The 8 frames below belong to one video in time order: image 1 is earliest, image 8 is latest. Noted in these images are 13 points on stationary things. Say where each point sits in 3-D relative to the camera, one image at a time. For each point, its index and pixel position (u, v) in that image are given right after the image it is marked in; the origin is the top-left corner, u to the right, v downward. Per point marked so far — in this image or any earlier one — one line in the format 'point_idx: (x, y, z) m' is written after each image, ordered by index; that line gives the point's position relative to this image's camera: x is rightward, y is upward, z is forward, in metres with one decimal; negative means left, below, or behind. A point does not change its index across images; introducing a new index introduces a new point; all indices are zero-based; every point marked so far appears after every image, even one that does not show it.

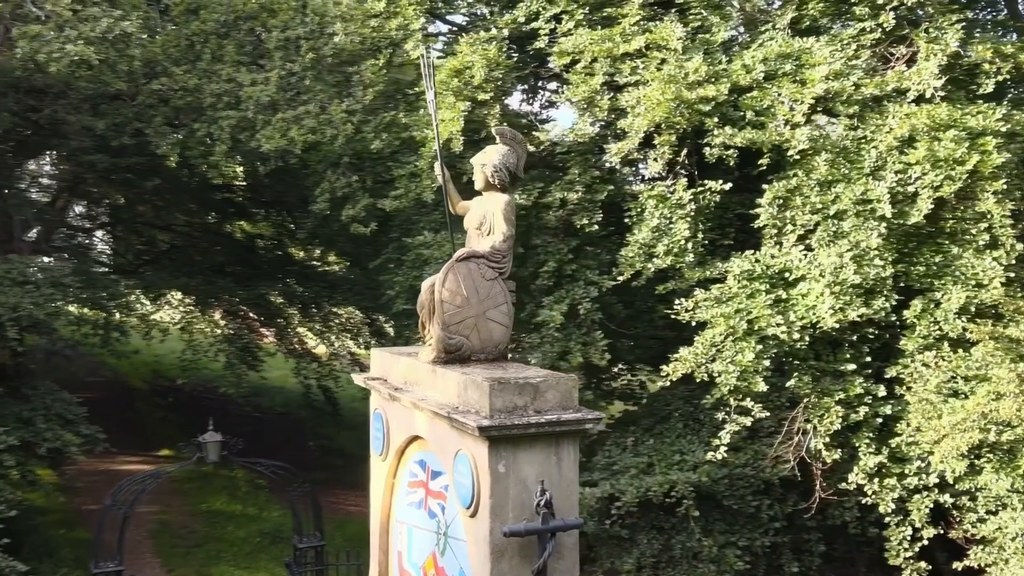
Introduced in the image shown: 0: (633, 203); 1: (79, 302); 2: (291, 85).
0: (+1.0, +0.7, +8.4) m
1: (-4.7, -0.1, +11.6) m
2: (-2.2, +2.0, +10.1) m
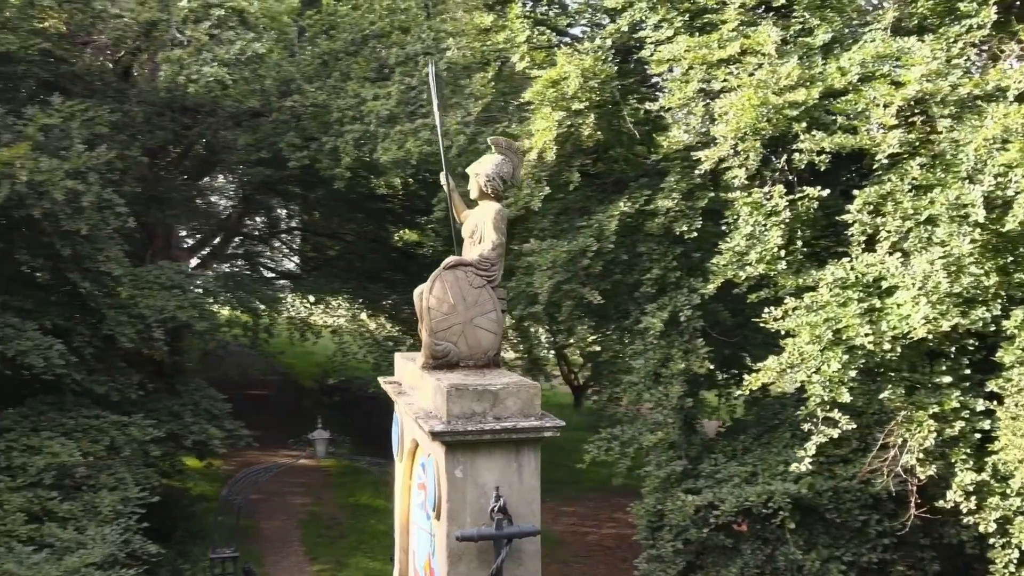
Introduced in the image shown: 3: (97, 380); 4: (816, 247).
0: (+1.8, +0.6, +8.4) m
1: (-3.3, -0.2, +12.5) m
2: (-1.0, +1.9, +10.5) m
3: (-4.3, -1.0, +10.6) m
4: (+2.4, +0.3, +8.2) m
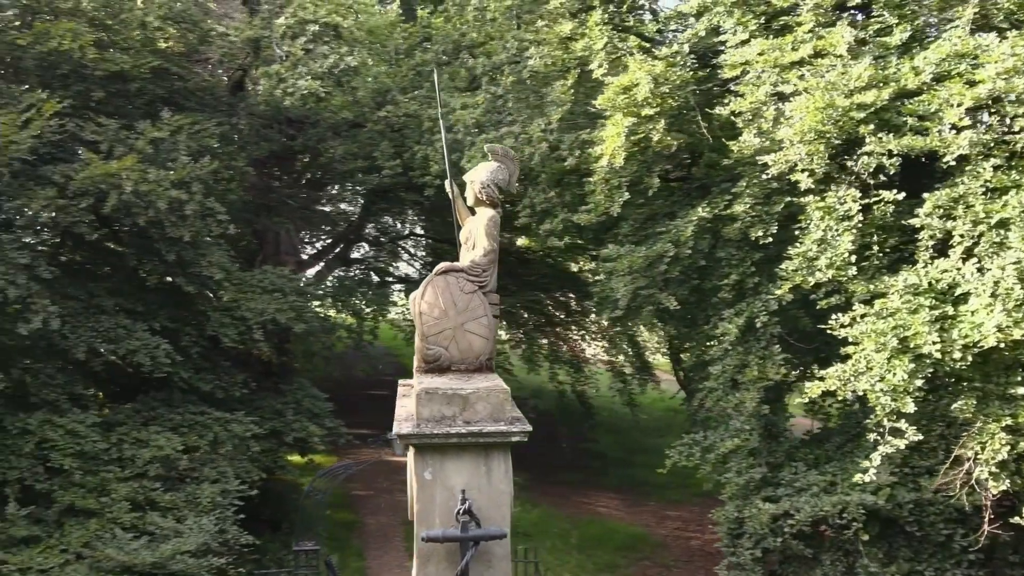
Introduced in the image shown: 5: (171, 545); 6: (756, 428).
0: (+2.3, +0.6, +8.2) m
1: (-2.2, -0.2, +13.0) m
2: (-0.2, +1.9, +10.7) m
3: (-3.4, -1.0, +11.3) m
4: (+3.0, +0.3, +8.0) m
5: (-2.9, -2.2, +8.9) m
6: (+2.2, -1.3, +9.3) m
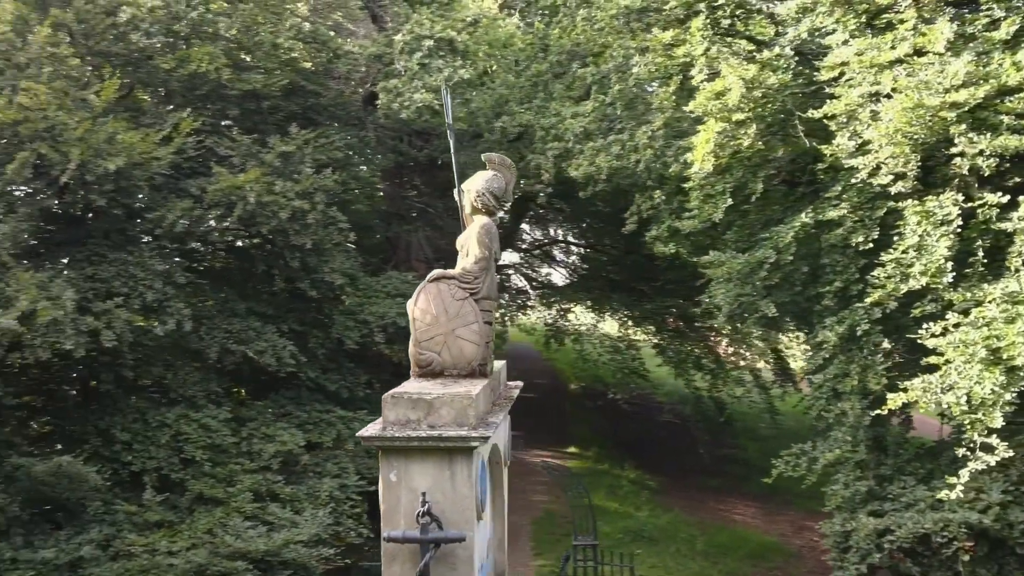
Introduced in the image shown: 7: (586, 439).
0: (+3.0, +0.5, +7.9) m
1: (-0.7, -0.3, +13.4) m
2: (+1.0, +1.8, +10.8) m
3: (-2.1, -1.0, +11.9) m
4: (+3.6, +0.2, +7.6) m
5: (-2.1, -2.3, +9.4) m
6: (+3.1, -1.3, +9.0) m
7: (+1.3, -2.5, +17.6) m
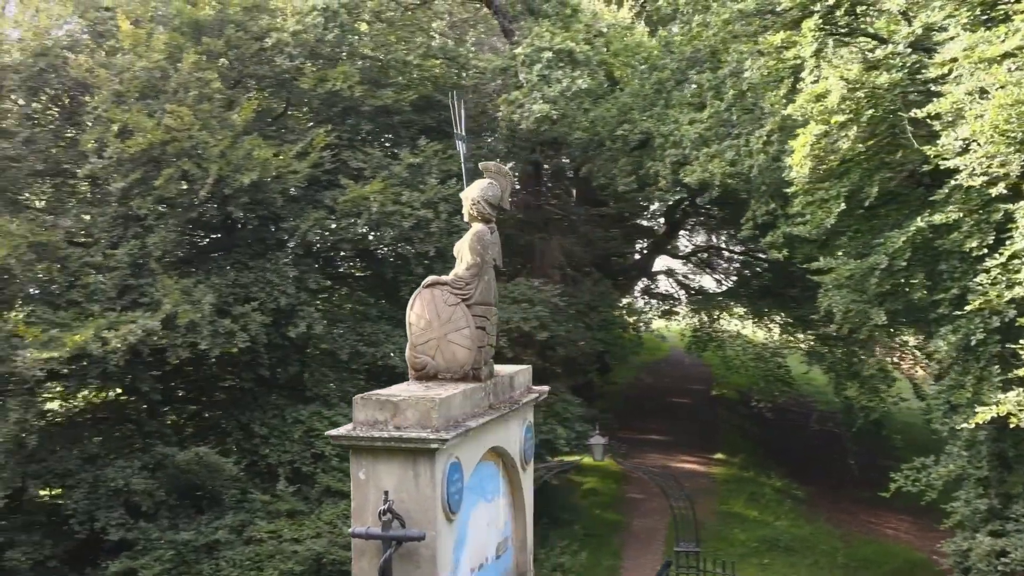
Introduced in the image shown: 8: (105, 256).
0: (+3.6, +0.5, +7.5) m
1: (+1.1, -0.4, +13.5) m
2: (+2.2, +1.8, +10.7) m
3: (-0.7, -1.1, +12.3) m
4: (+4.2, +0.2, +7.1) m
5: (-1.1, -2.3, +9.9) m
6: (+3.9, -1.4, +8.6) m
7: (+3.7, -2.6, +17.3) m
8: (-4.1, +0.3, +10.4) m
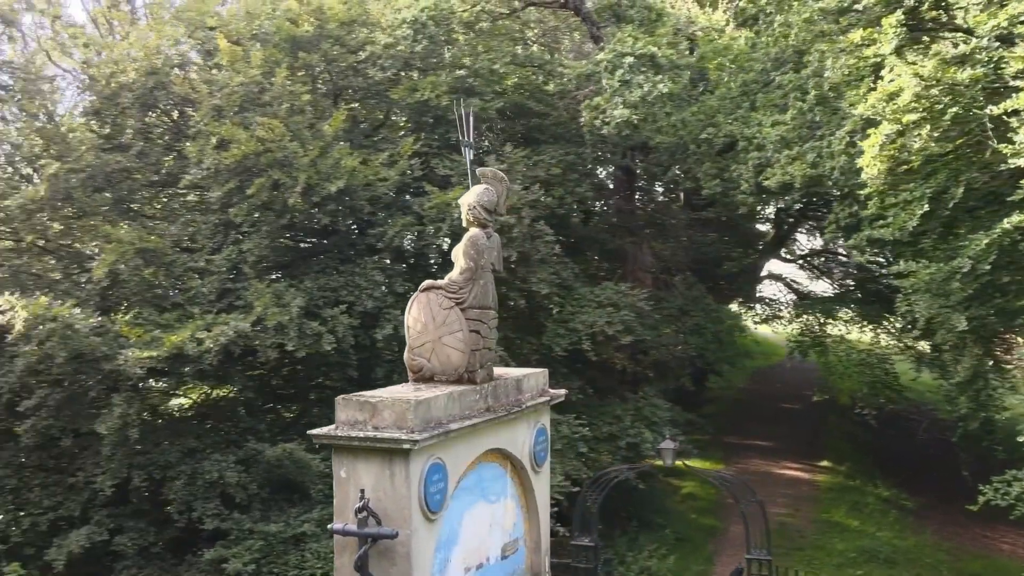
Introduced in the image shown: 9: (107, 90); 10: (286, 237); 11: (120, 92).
0: (+4.0, +0.4, +7.1) m
1: (+2.3, -0.4, +13.4) m
2: (+3.0, +1.7, +10.5) m
3: (+0.4, -1.2, +12.5) m
4: (+4.5, +0.1, +6.6) m
5: (-0.4, -2.4, +10.2) m
6: (+4.4, -1.4, +8.1) m
7: (+5.4, -2.7, +16.9) m
8: (-3.3, +0.3, +11.1) m
9: (-4.6, +2.3, +11.9) m
10: (-2.5, +0.6, +11.4) m
11: (-4.5, +2.3, +11.9) m
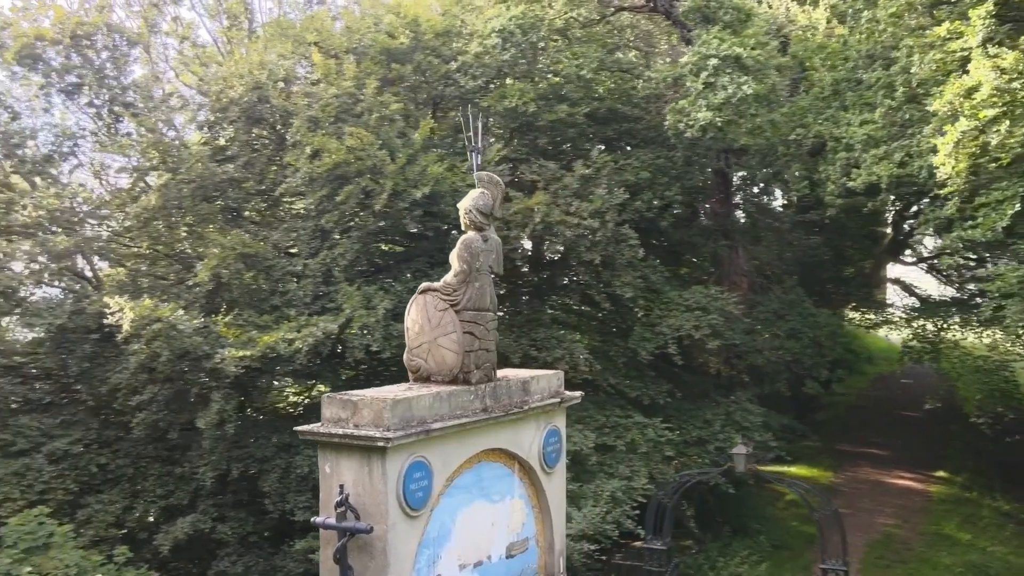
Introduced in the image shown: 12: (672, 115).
0: (+4.3, +0.4, +6.7) m
1: (+3.5, -0.5, +13.2) m
2: (+3.8, +1.7, +10.2) m
3: (+1.5, -1.2, +12.5) m
4: (+4.7, +0.1, +6.1) m
5: (+0.4, -2.4, +10.3) m
6: (+4.9, -1.5, +7.6) m
7: (+7.0, -2.7, +16.1) m
8: (-2.4, +0.3, +11.6) m
9: (-3.6, +2.2, +12.6) m
10: (-1.6, +0.5, +11.9) m
11: (-3.4, +2.2, +12.6) m
12: (+1.8, +2.0, +11.5) m
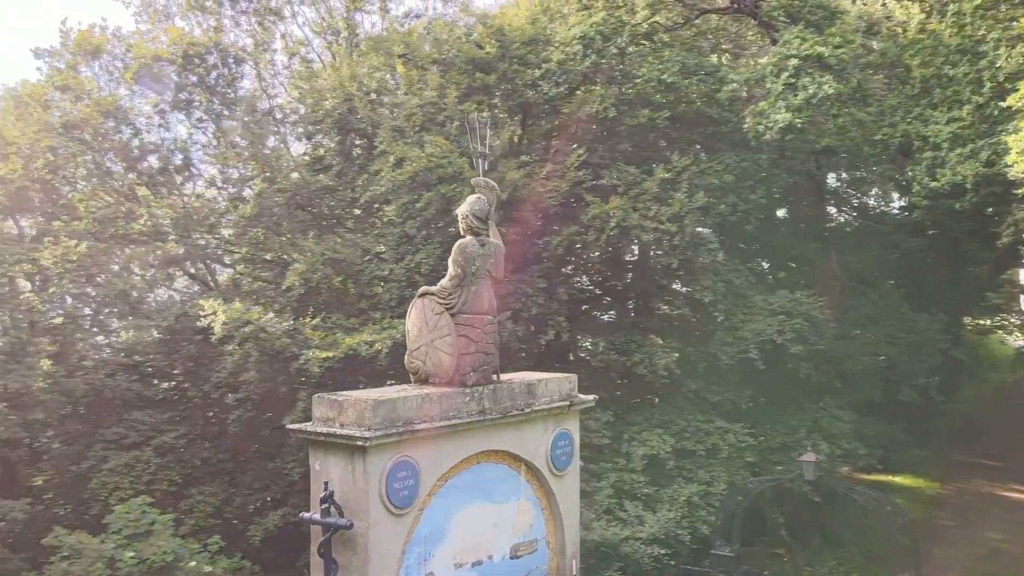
0: (+4.5, +0.4, +6.2) m
1: (+4.5, -0.5, +12.8) m
2: (+4.5, +1.6, +9.8) m
3: (+2.5, -1.2, +12.4) m
4: (+4.8, +0.1, +5.7) m
5: (+1.1, -2.4, +10.3) m
6: (+5.2, -1.5, +7.1) m
7: (+8.5, -2.8, +15.2) m
8: (-1.5, +0.2, +12.0) m
9: (-2.5, +2.2, +13.1) m
10: (-0.6, +0.5, +12.2) m
11: (-2.4, +2.2, +13.1) m
12: (+2.7, +1.9, +11.4) m
